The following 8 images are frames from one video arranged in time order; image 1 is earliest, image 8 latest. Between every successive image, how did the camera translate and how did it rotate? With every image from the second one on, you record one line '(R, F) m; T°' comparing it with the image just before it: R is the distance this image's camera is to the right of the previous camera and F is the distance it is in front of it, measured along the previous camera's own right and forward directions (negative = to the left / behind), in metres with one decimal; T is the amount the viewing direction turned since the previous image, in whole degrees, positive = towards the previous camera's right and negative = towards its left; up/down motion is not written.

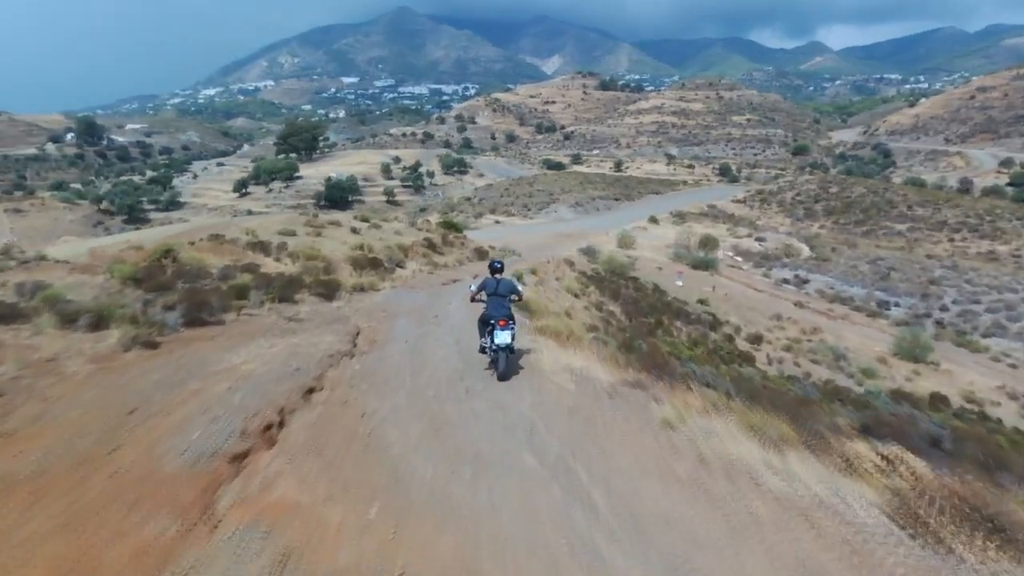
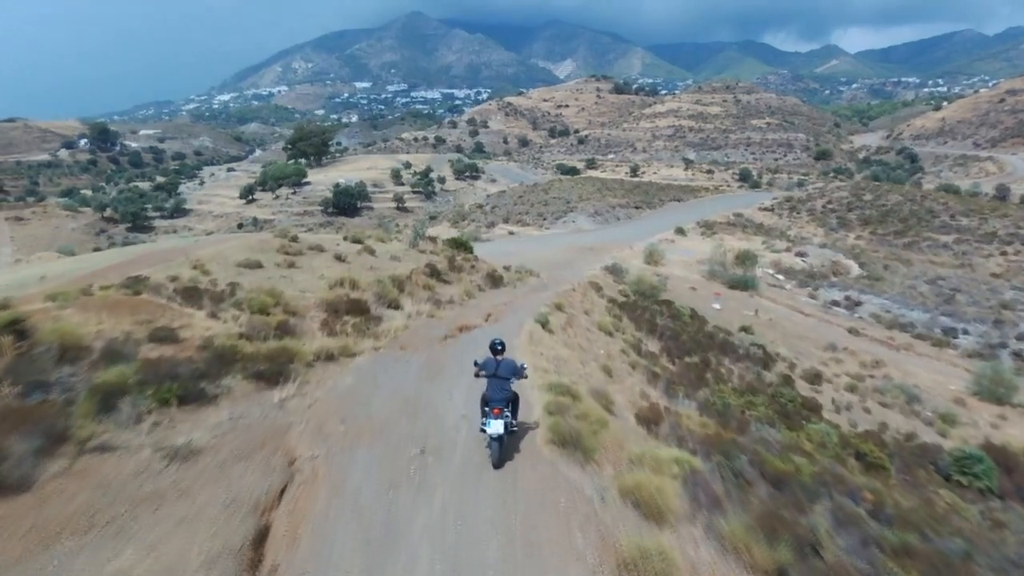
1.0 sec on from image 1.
(-0.3, +4.5) m; -1°
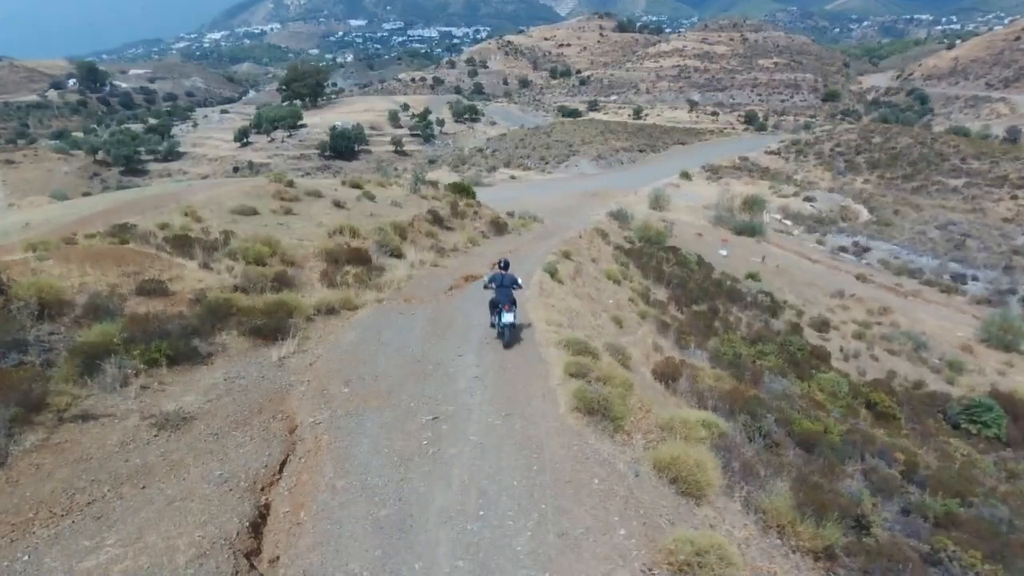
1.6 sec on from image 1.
(-0.2, +0.6) m; 0°
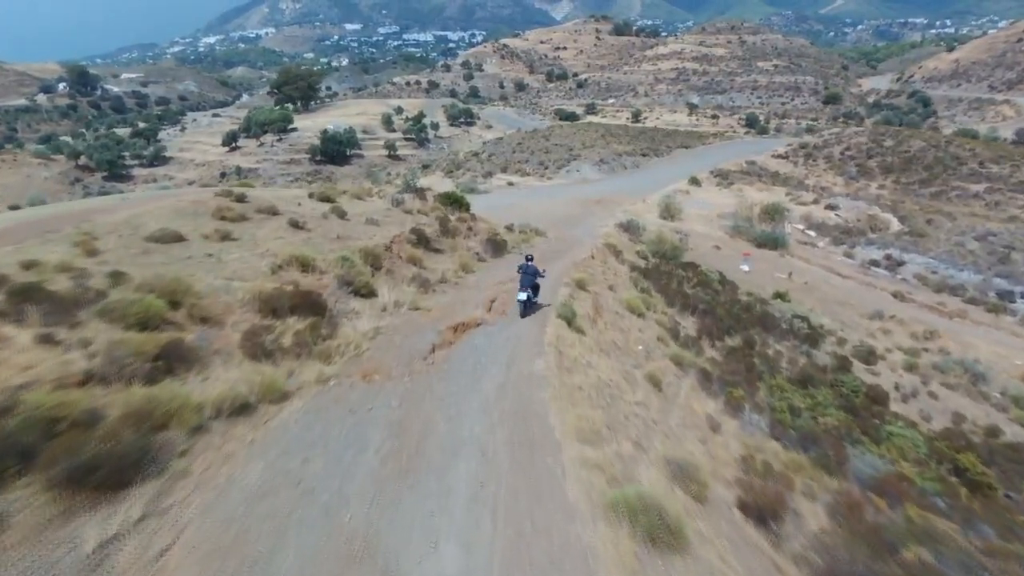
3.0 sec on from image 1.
(-0.1, +3.7) m; 0°
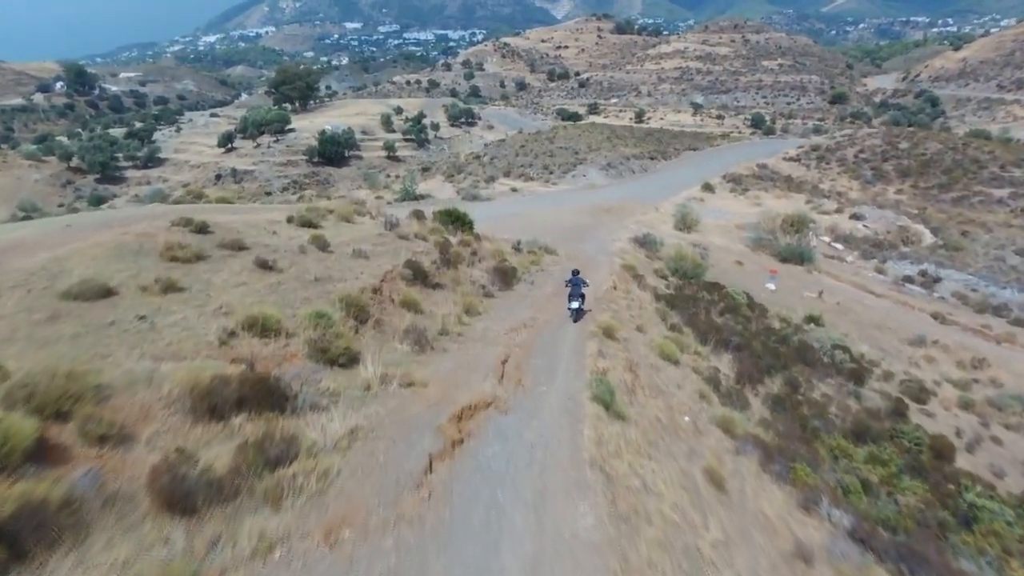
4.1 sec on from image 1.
(-0.3, +2.6) m; 0°
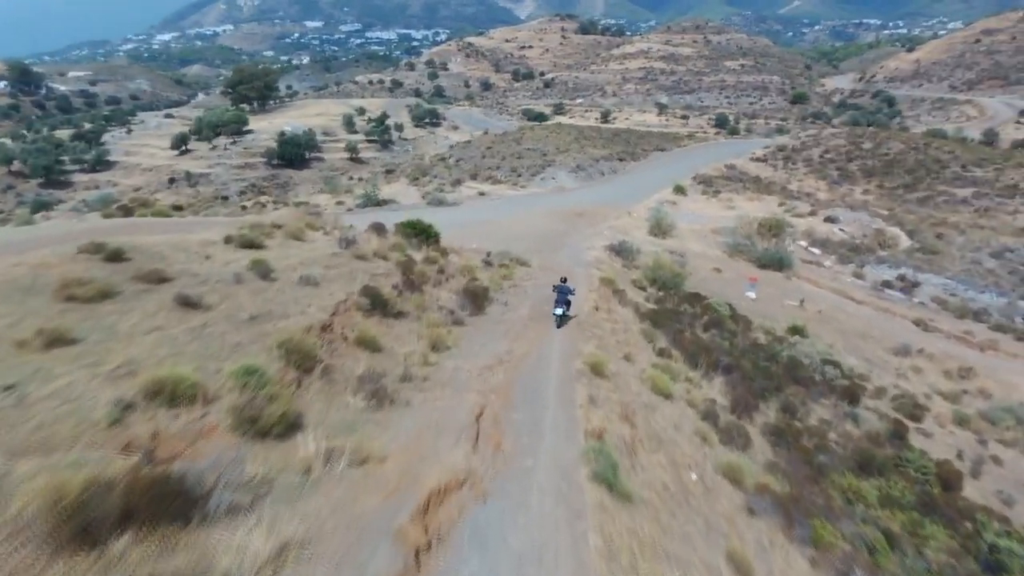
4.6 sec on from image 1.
(-0.1, +1.8) m; +3°
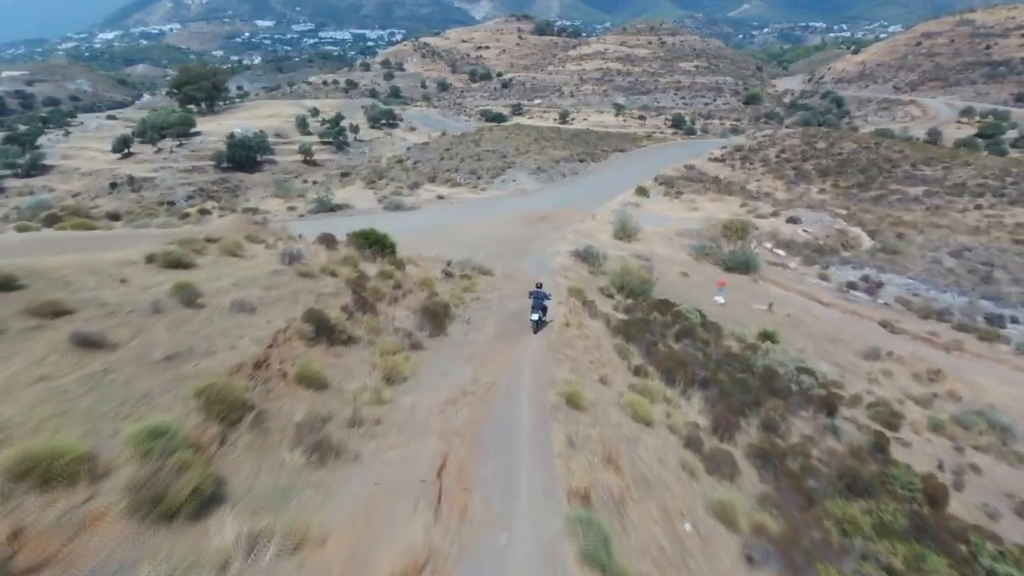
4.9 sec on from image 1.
(0.0, +1.3) m; +4°
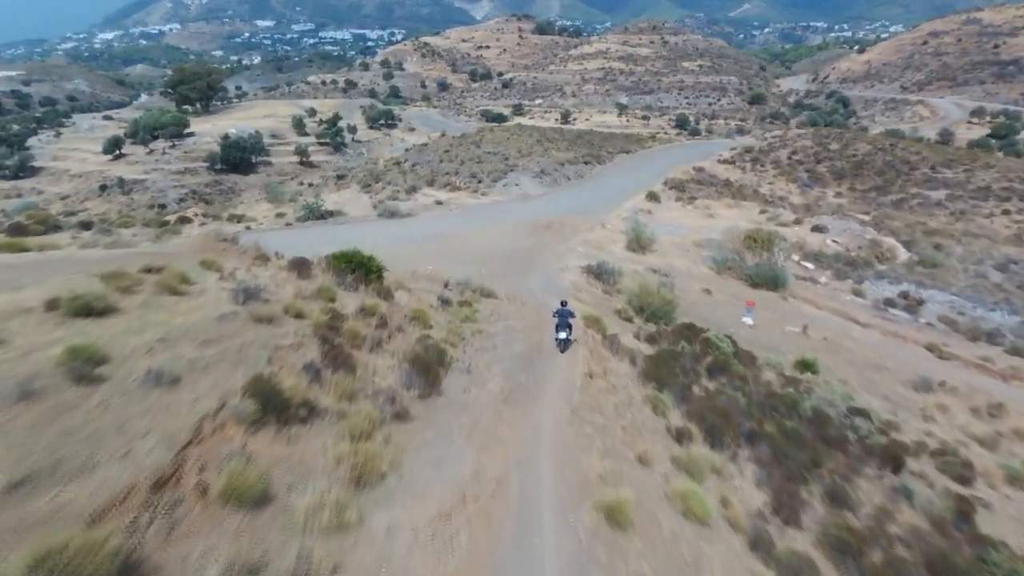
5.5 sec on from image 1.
(-0.2, +2.9) m; 0°
